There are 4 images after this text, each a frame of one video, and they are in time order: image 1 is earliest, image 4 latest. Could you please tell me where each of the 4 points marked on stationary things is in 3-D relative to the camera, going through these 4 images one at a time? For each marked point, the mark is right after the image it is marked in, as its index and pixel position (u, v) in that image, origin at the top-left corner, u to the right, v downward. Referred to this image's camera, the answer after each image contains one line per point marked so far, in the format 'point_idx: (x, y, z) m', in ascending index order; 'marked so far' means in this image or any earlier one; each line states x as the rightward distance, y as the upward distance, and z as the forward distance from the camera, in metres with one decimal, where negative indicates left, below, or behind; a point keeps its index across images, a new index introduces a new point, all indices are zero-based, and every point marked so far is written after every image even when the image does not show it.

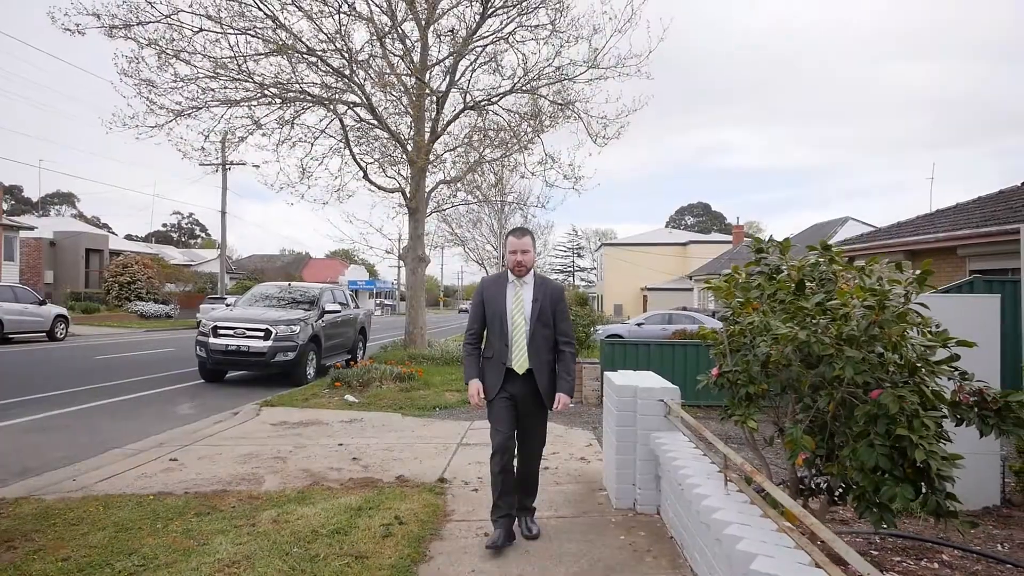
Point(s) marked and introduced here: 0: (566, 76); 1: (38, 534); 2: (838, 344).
0: (+1.1, +4.5, +13.0) m
1: (-2.8, -1.5, +3.7) m
2: (+1.4, -0.2, +2.6) m
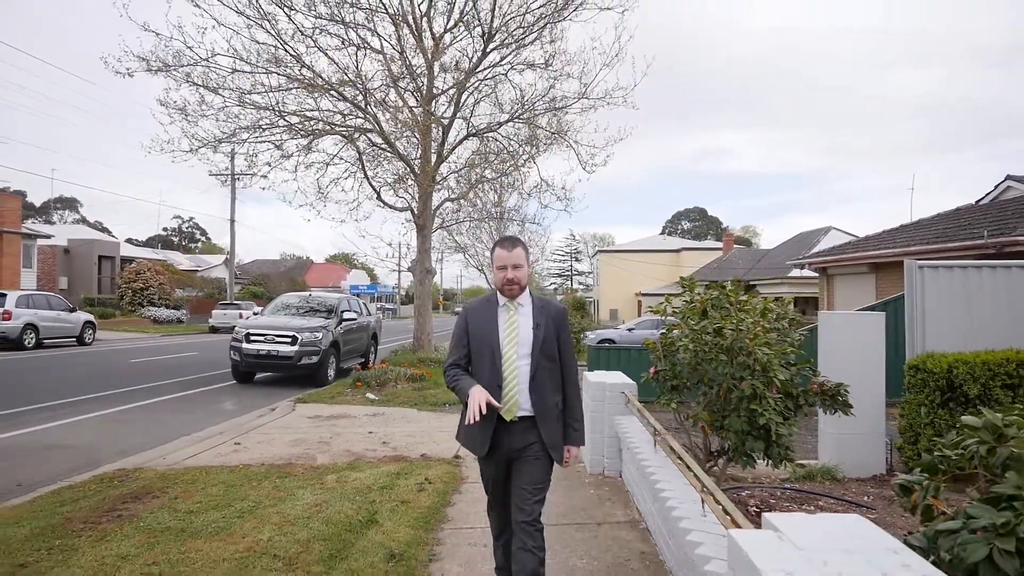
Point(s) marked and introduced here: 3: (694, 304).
0: (+1.1, +4.3, +14.4) m
1: (-2.9, -1.7, +5.1) m
2: (+1.4, -0.4, +4.0) m
3: (+1.3, -0.1, +4.4) m
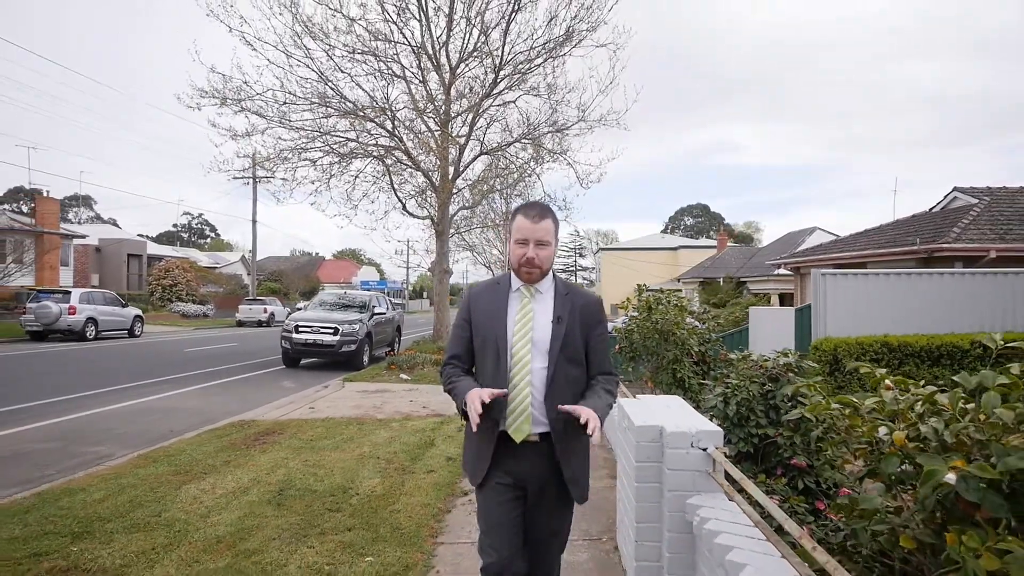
0: (+1.3, +4.3, +16.6) m
1: (-2.7, -1.7, +7.4) m
2: (+1.5, -0.5, +6.3) m
3: (+1.4, -0.2, +6.6) m
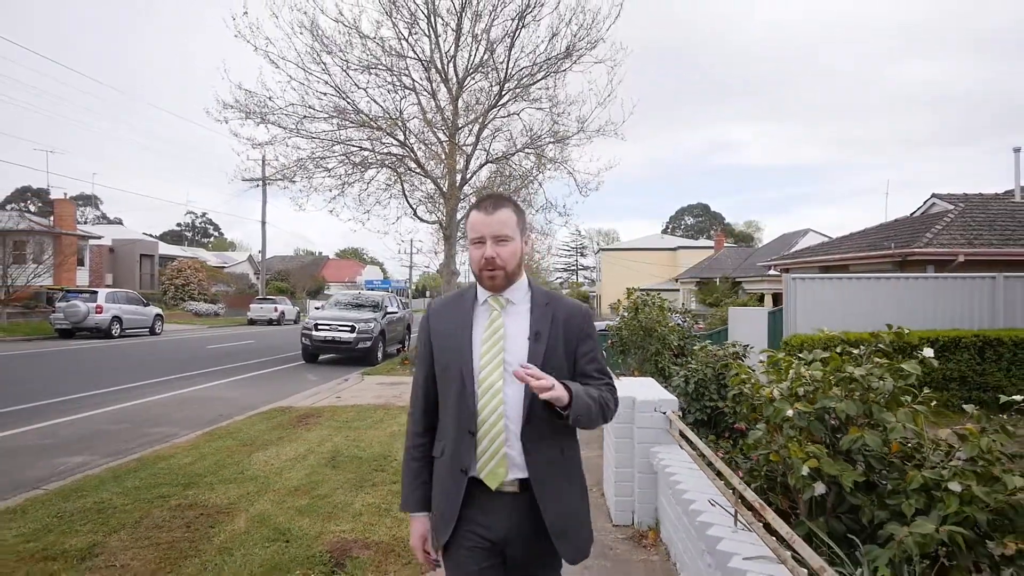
0: (+1.4, +4.3, +17.7) m
1: (-2.6, -1.7, +8.6) m
2: (+1.6, -0.5, +7.4) m
3: (+1.5, -0.2, +7.7) m
